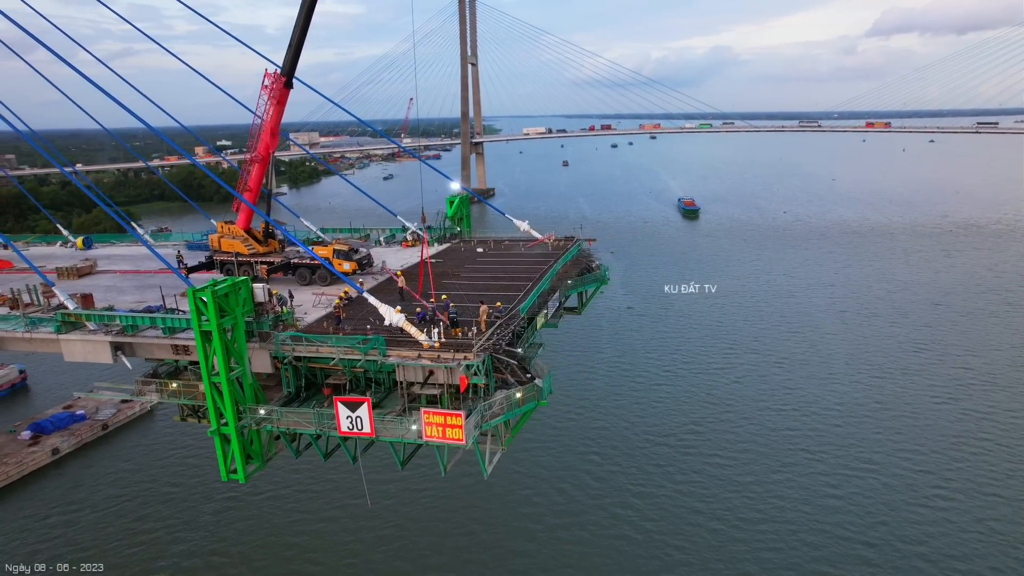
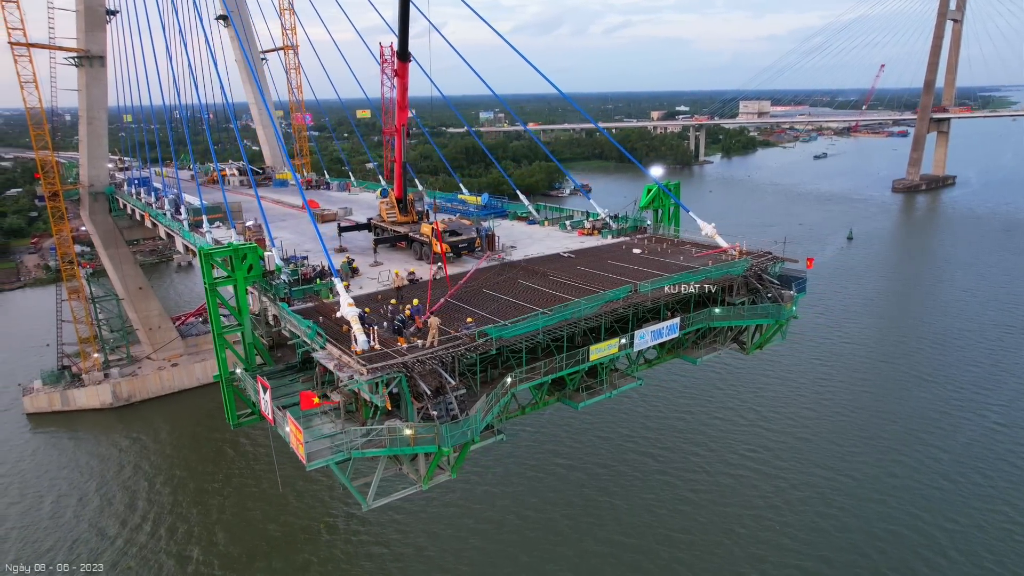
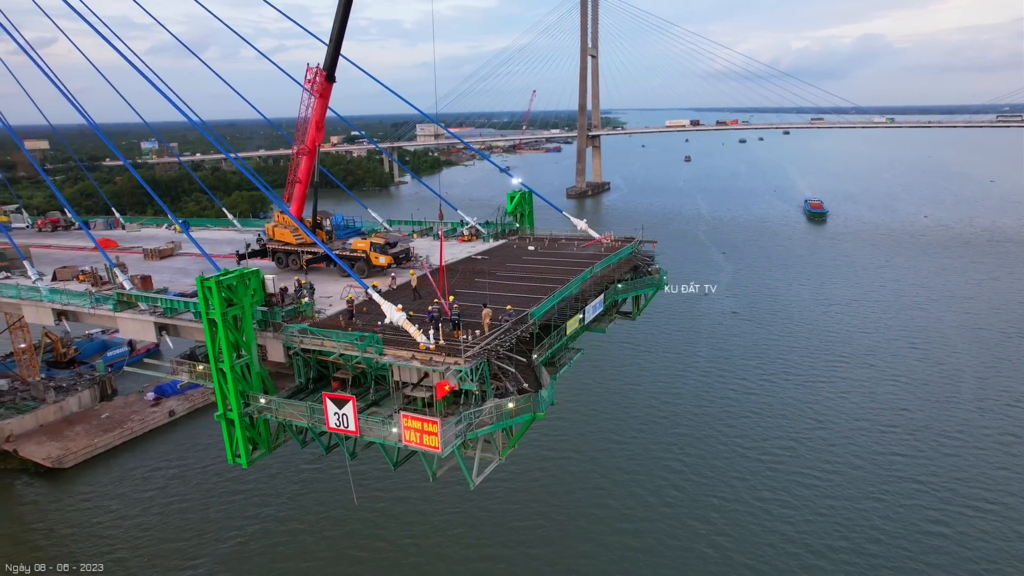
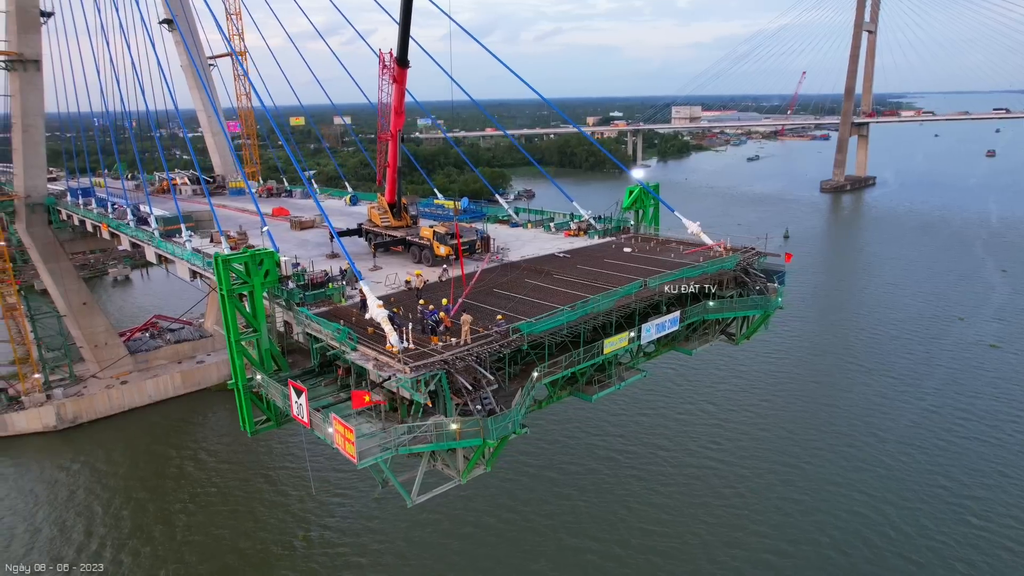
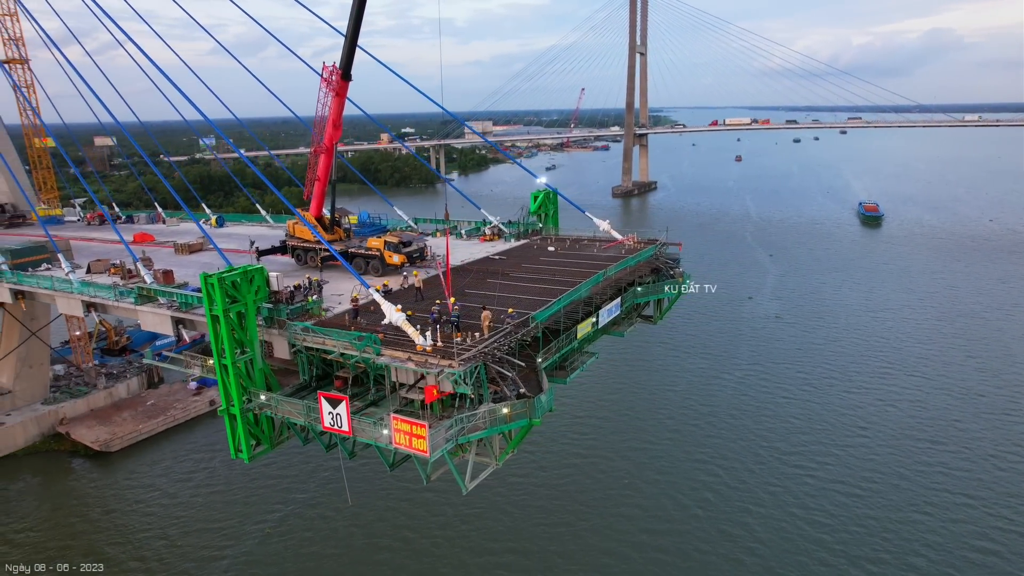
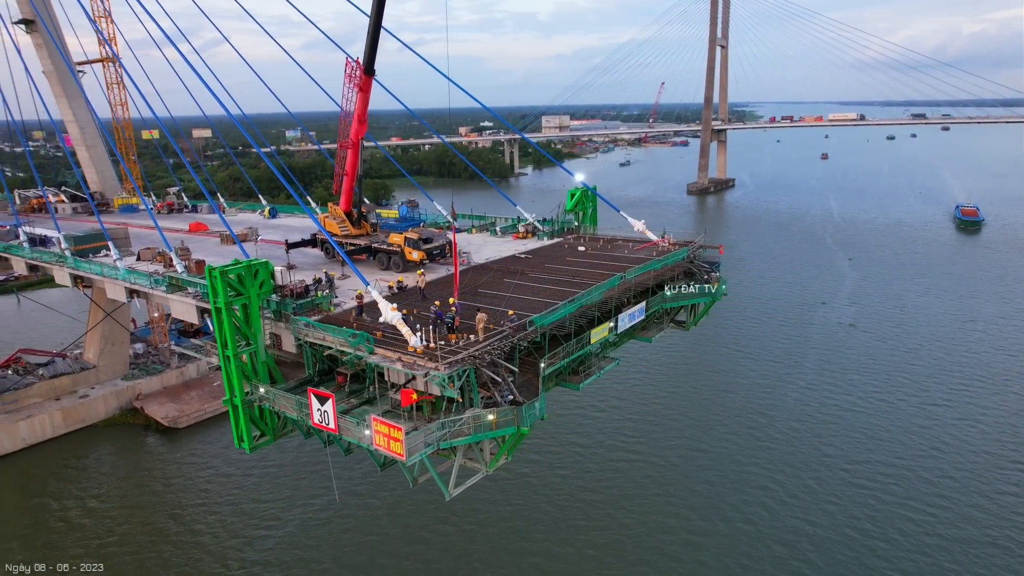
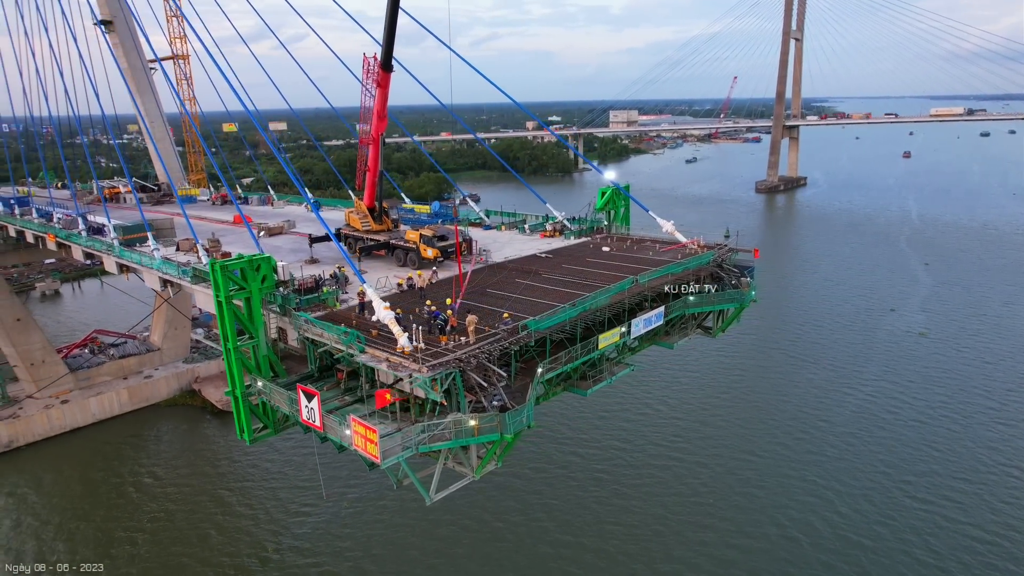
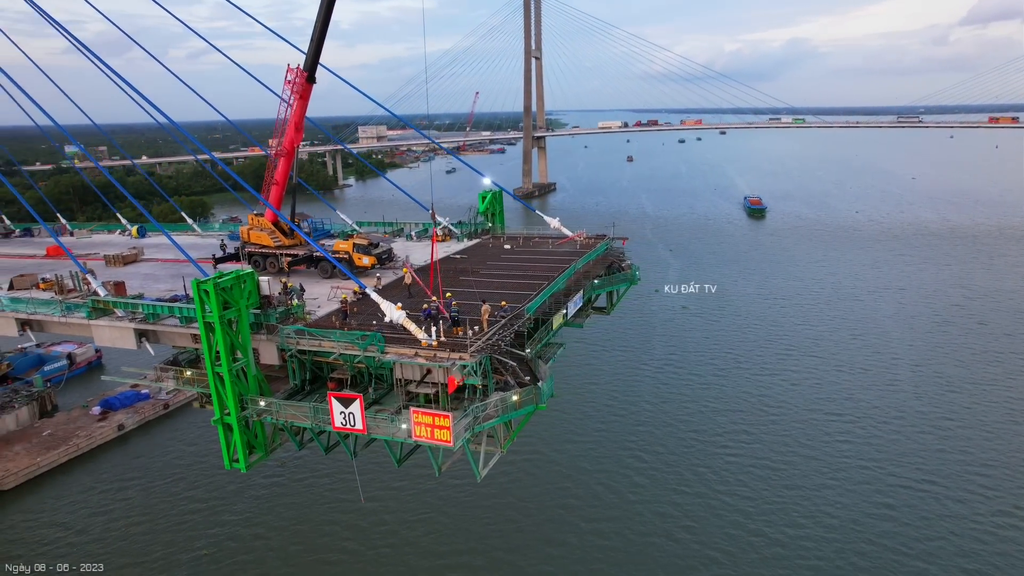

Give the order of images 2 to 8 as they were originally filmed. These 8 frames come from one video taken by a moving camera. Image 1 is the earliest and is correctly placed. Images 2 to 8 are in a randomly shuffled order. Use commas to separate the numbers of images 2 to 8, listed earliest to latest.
8, 3, 5, 6, 7, 4, 2
